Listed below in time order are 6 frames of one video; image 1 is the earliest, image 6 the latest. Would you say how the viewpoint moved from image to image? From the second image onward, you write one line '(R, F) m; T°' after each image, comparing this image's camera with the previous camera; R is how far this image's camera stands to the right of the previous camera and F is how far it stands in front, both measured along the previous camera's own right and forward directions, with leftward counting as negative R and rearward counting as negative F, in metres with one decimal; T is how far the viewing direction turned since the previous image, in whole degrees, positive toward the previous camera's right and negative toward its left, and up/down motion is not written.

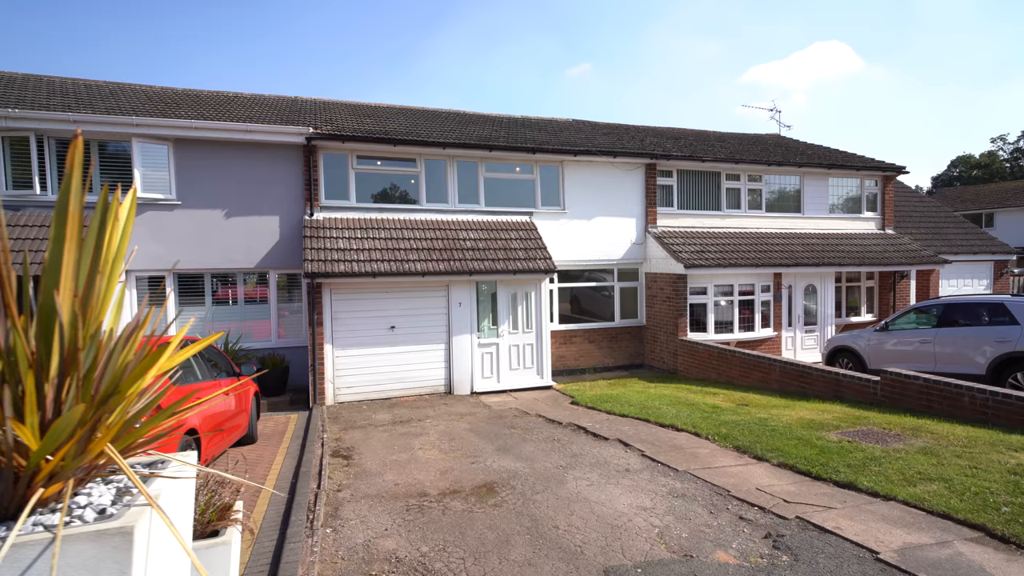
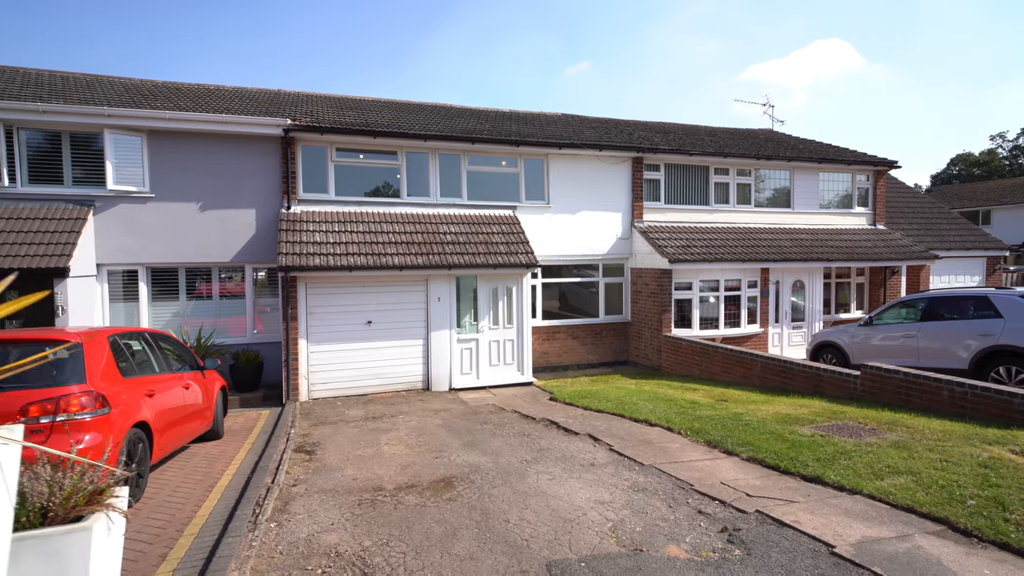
(+0.4, +0.1) m; 0°
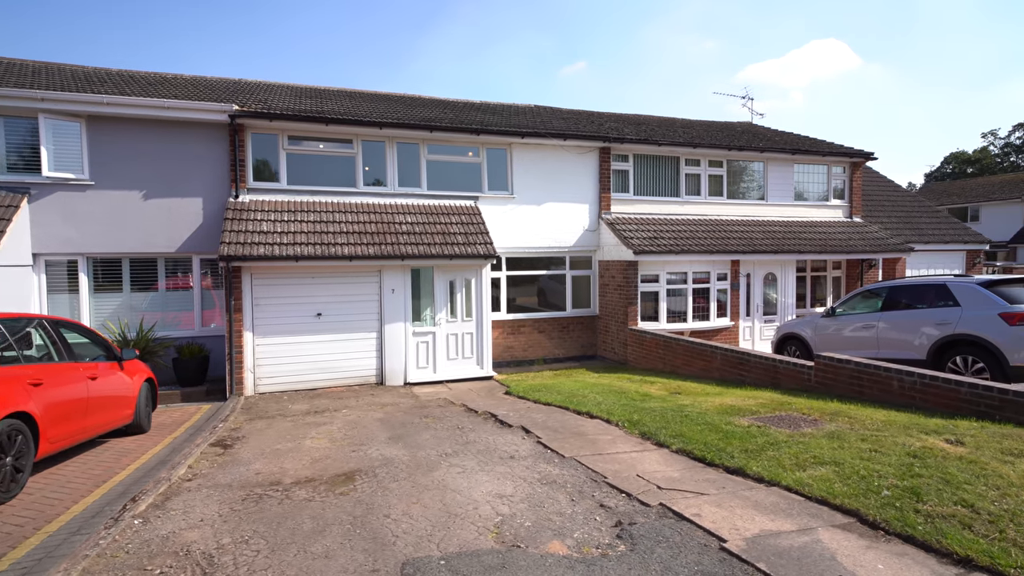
(+0.8, +0.3) m; 0°
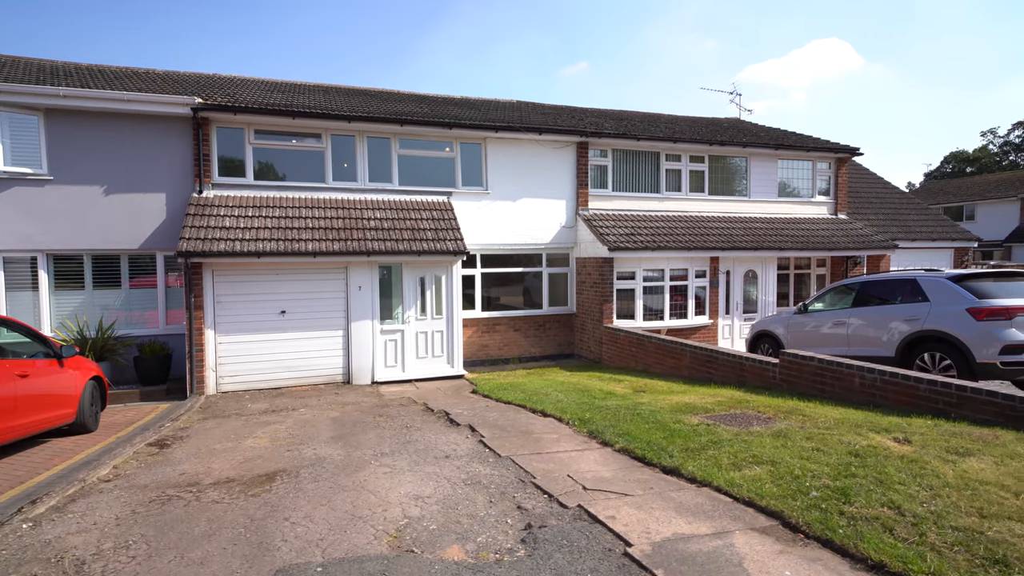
(+0.6, +0.2) m; 0°
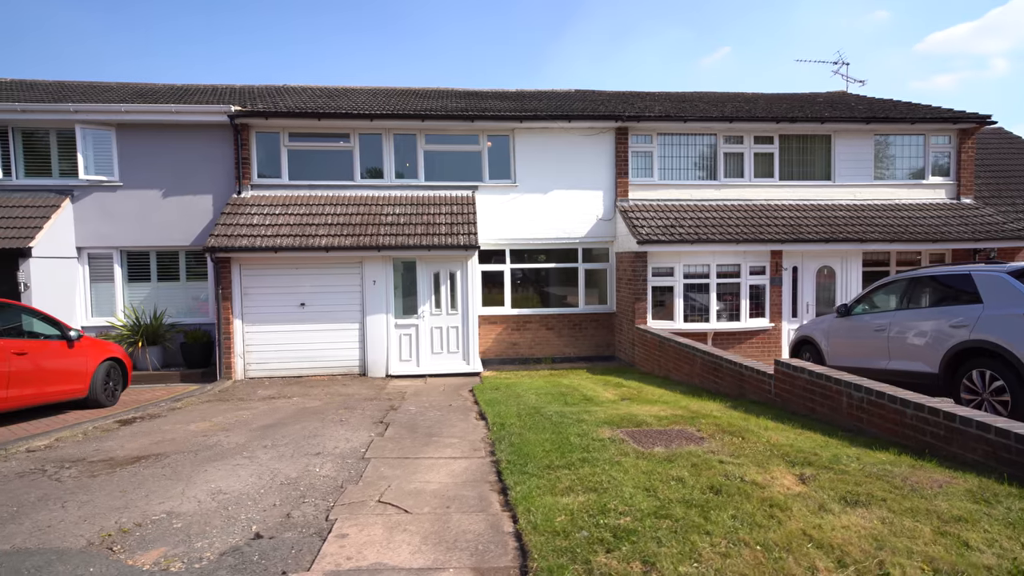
(+2.2, +0.7) m; -13°
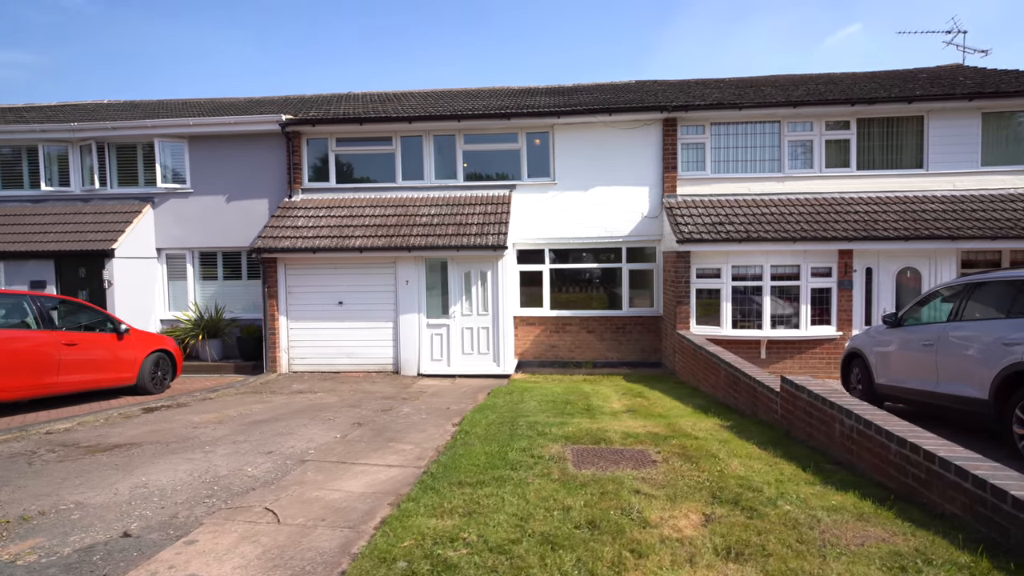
(+1.3, +0.4) m; -10°
